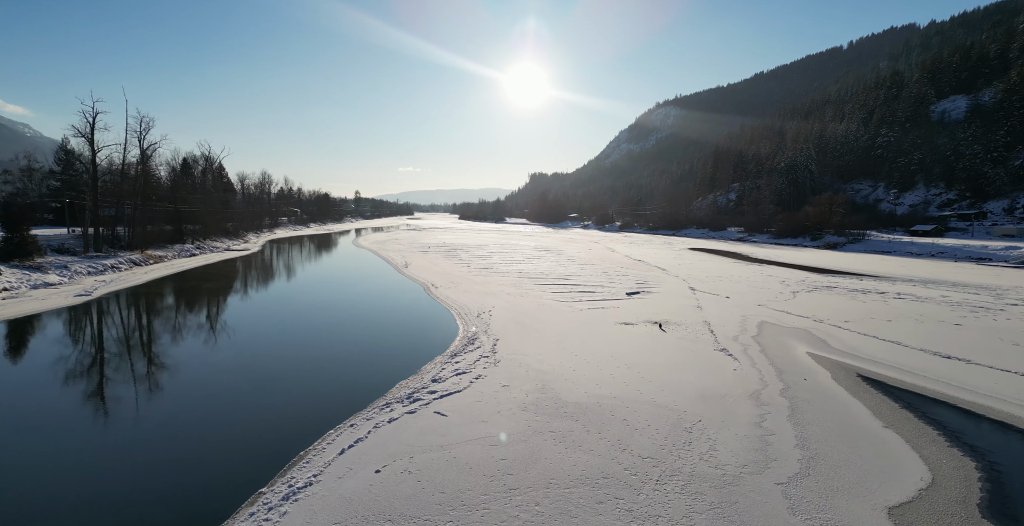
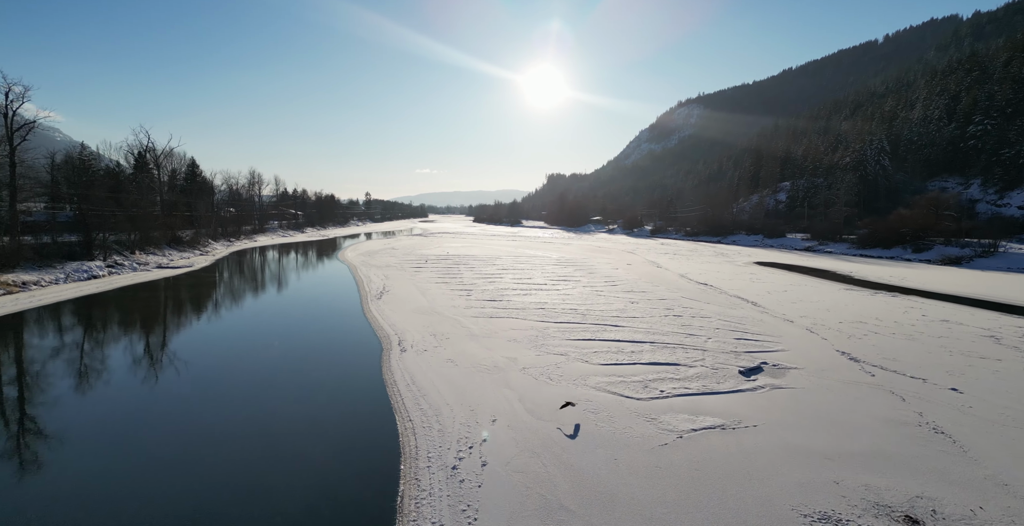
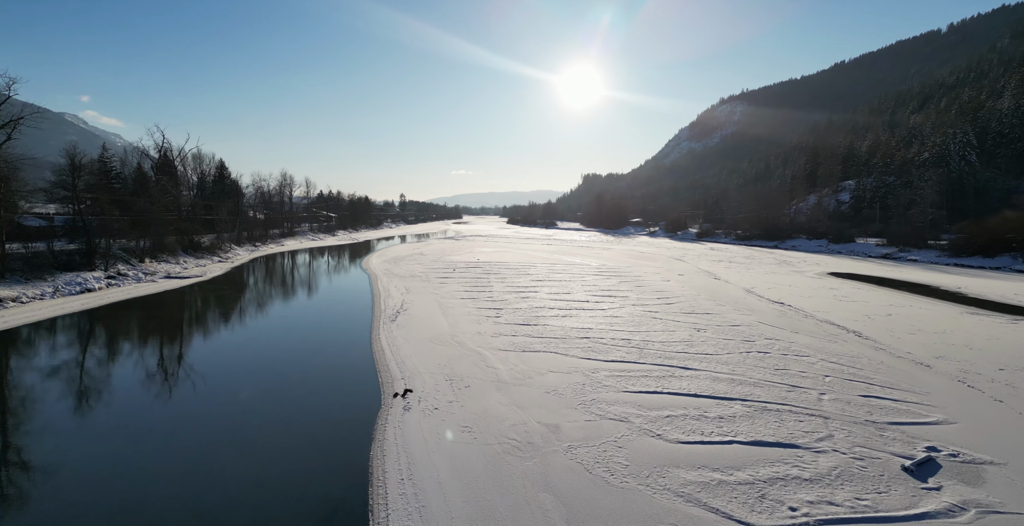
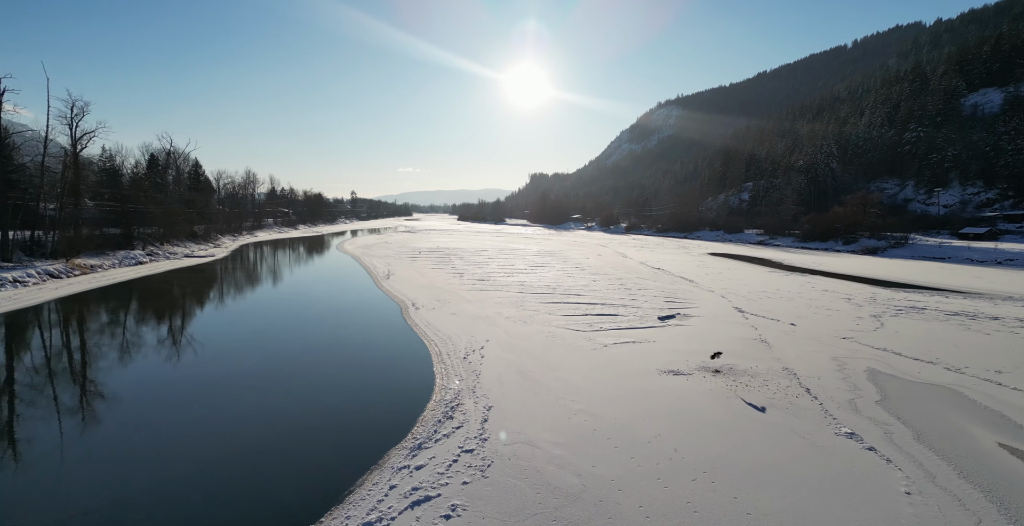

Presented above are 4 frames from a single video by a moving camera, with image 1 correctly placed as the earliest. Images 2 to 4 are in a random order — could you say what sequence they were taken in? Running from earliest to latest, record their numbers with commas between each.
4, 2, 3
